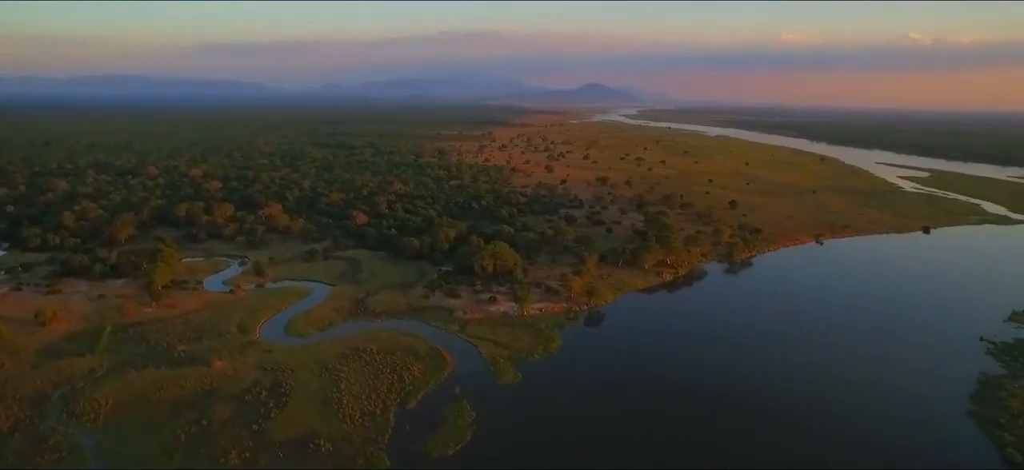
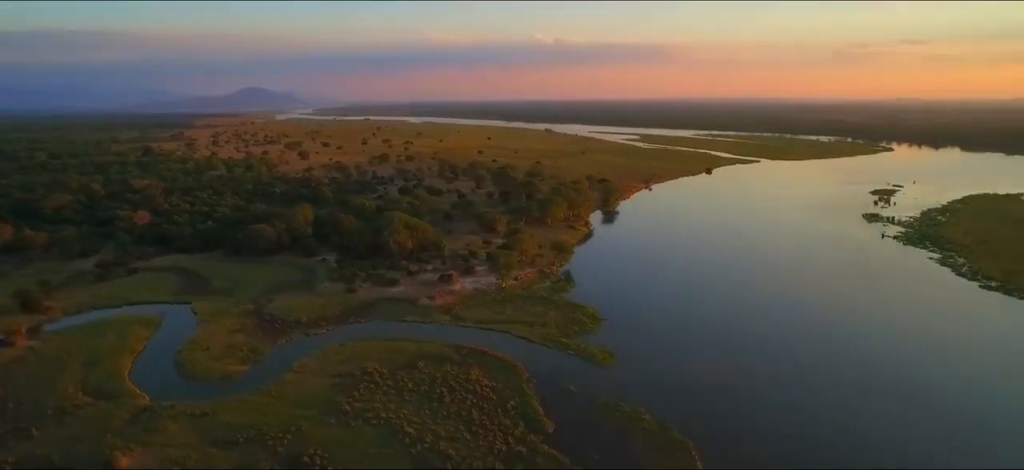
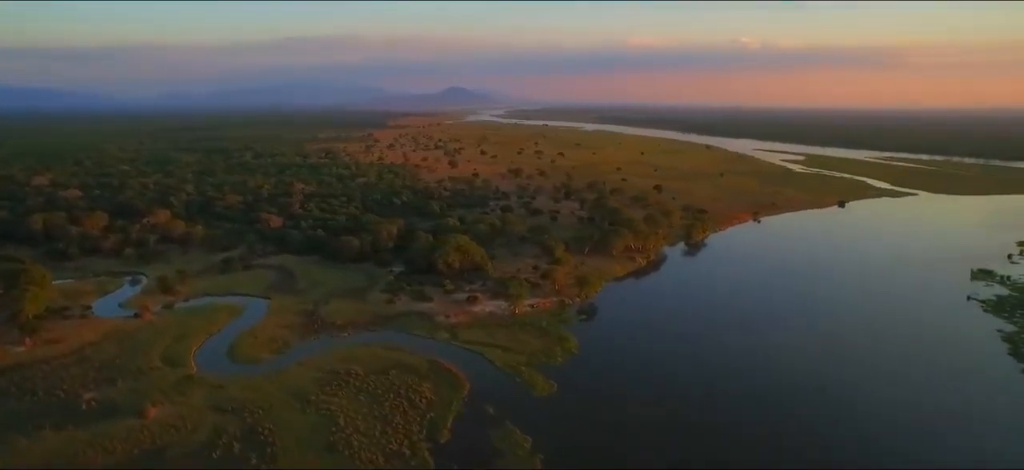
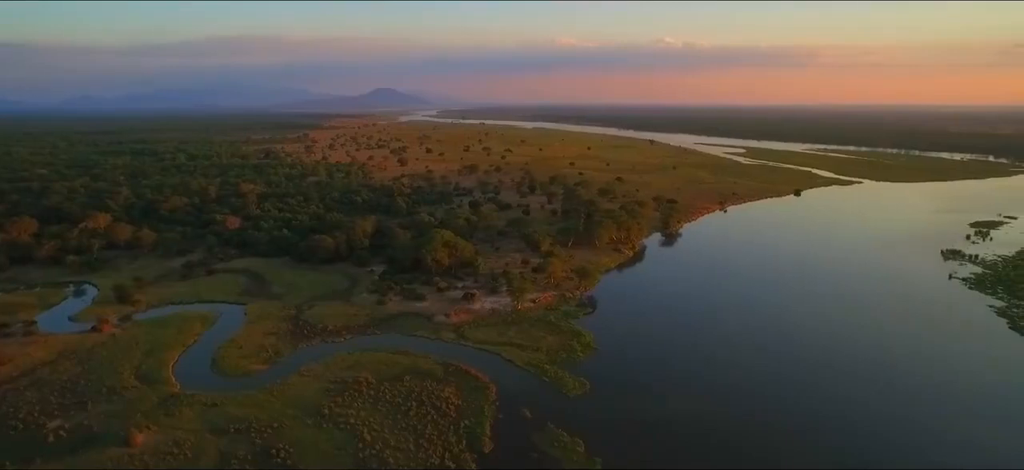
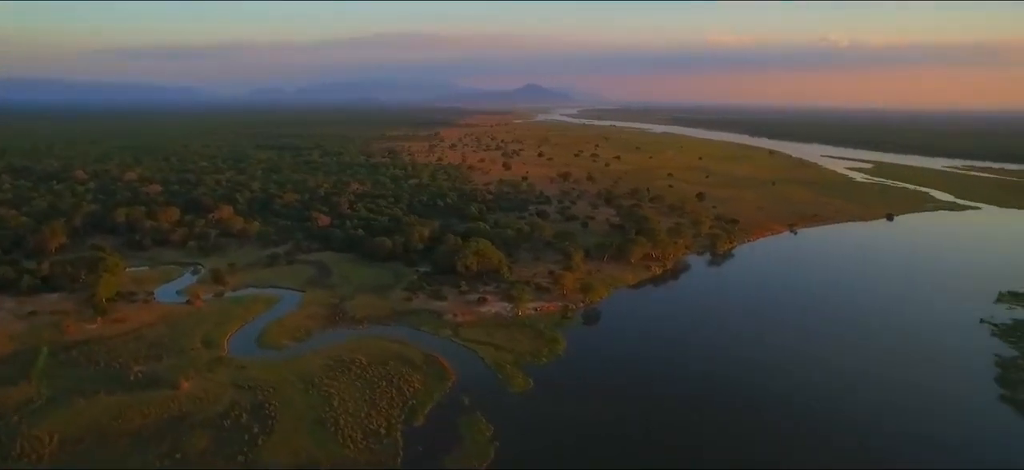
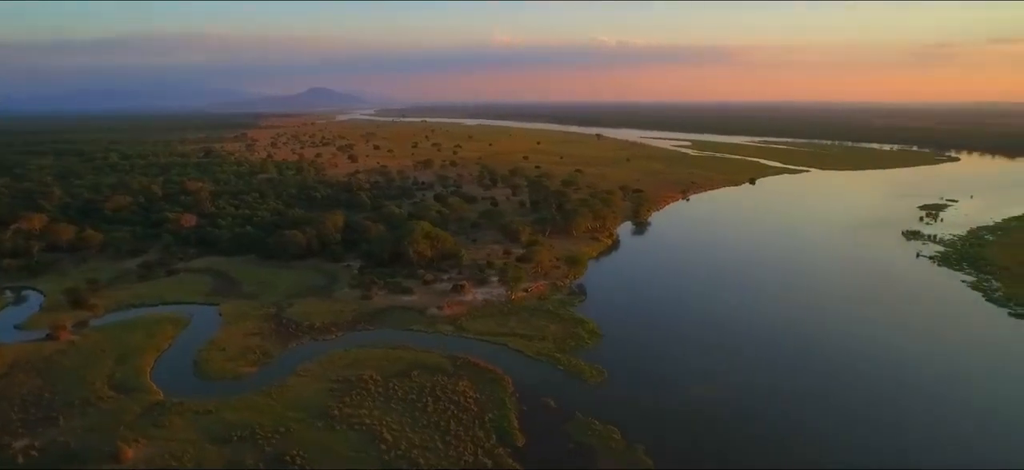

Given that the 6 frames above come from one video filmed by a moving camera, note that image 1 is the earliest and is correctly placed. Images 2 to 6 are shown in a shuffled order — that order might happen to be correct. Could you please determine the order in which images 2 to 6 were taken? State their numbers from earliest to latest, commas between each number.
5, 3, 4, 6, 2
